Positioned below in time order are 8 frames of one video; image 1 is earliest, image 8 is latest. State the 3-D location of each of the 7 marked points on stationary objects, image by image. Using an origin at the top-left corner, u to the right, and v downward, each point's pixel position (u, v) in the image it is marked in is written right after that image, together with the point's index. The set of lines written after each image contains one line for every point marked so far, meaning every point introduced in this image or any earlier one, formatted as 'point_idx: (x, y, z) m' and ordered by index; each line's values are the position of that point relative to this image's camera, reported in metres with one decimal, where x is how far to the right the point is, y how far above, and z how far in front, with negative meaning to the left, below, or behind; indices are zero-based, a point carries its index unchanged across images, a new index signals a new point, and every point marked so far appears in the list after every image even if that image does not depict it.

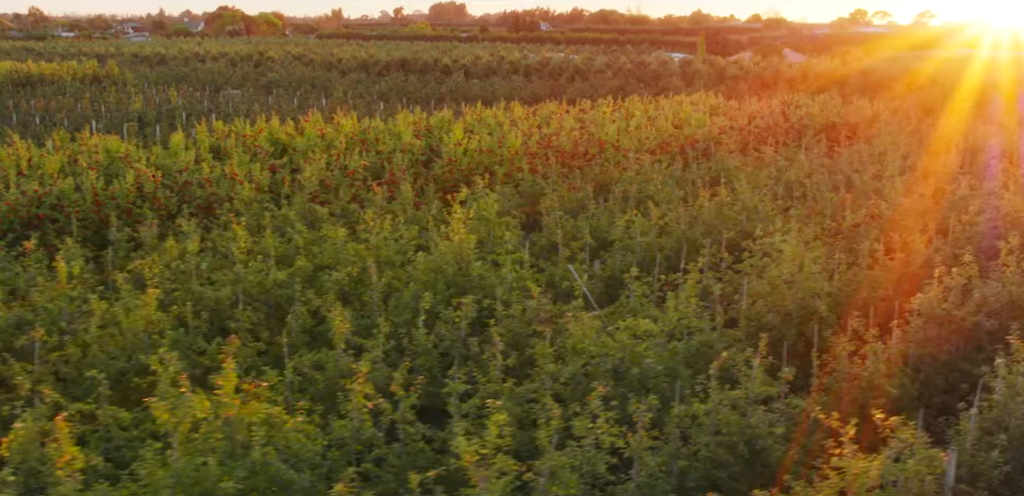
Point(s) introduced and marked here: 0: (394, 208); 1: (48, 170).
0: (-1.3, +0.4, +10.1) m
1: (-5.3, +0.9, +10.7) m
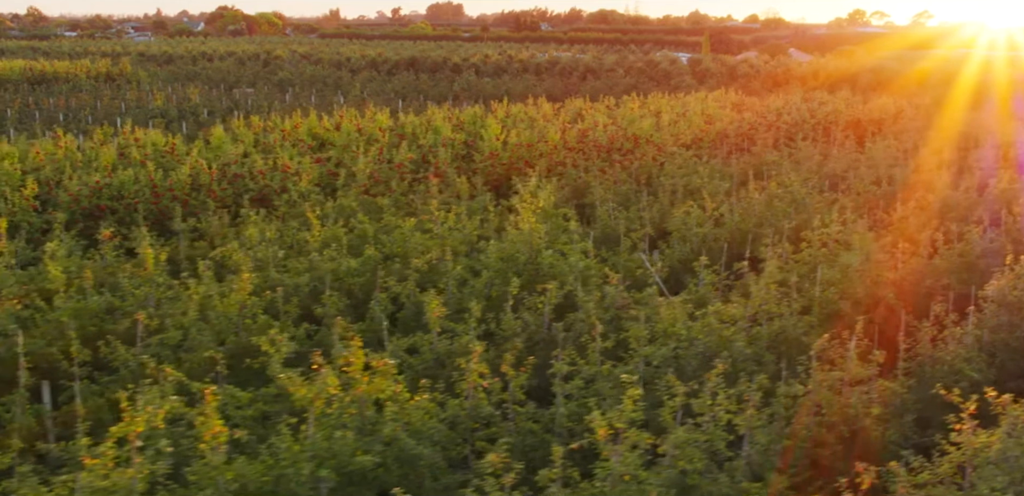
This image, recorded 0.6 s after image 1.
0: (-0.7, +0.5, +10.1) m
1: (-4.7, +1.0, +10.8) m
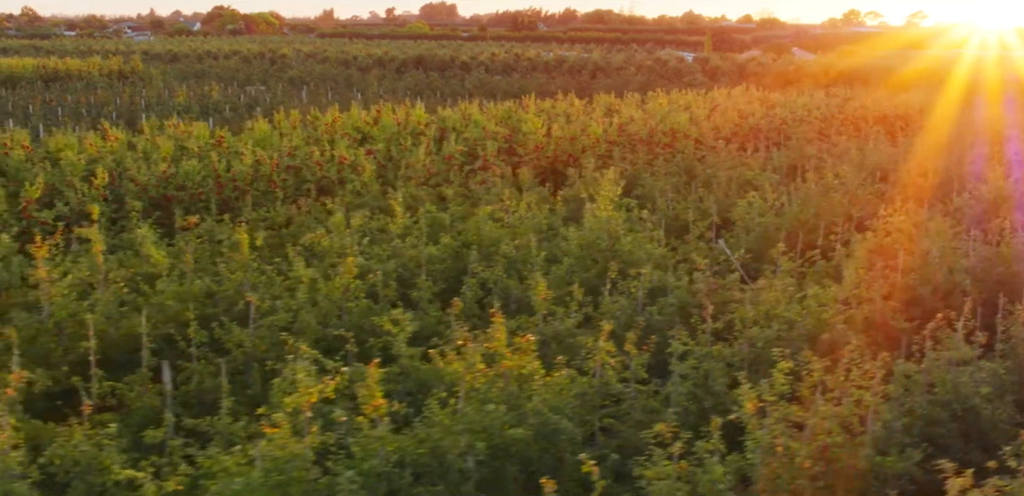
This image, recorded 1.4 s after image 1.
0: (-0.1, +0.6, +10.2) m
1: (-4.1, +1.1, +10.8) m
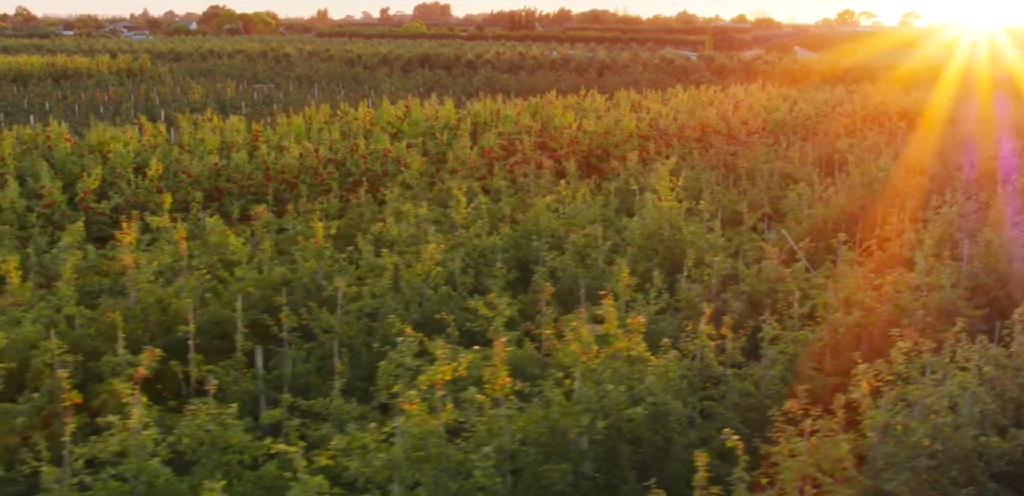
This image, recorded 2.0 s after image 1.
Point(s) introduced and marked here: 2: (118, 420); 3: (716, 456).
0: (+0.4, +0.7, +10.2) m
1: (-3.6, +1.1, +10.9) m
2: (-1.6, -0.7, +3.8) m
3: (+1.0, -1.0, +4.7) m
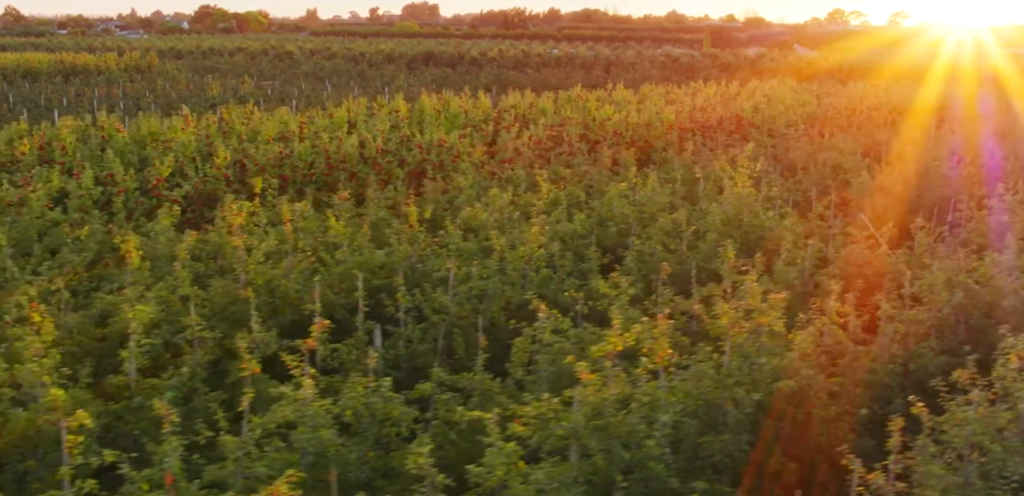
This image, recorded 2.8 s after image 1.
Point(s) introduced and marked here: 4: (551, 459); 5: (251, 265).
0: (+1.1, +0.9, +10.3) m
1: (-2.9, +1.3, +10.9) m
2: (-0.9, -0.6, +3.9) m
3: (+1.7, -0.9, +4.8) m
4: (+0.2, -0.8, +3.7) m
5: (-1.6, -0.1, +5.9) m
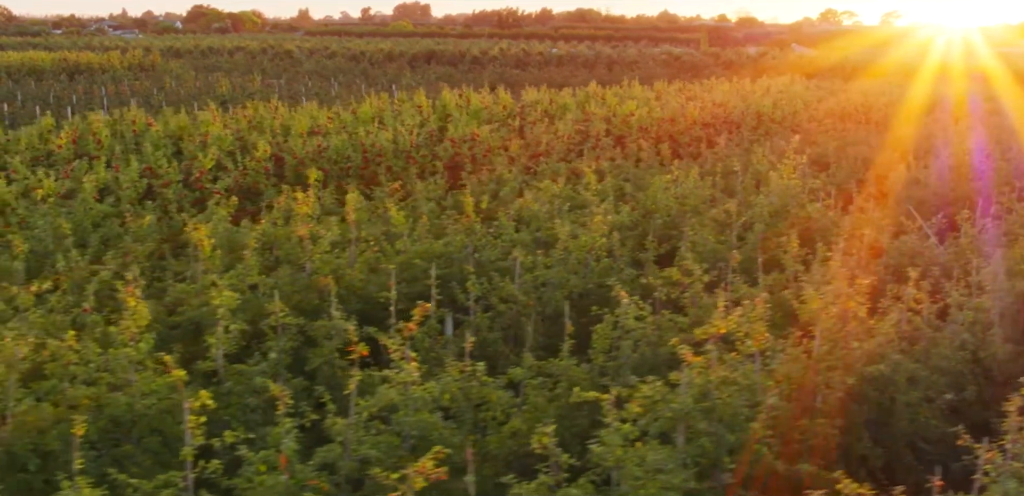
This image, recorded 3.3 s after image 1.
0: (+1.5, +0.9, +10.3) m
1: (-2.5, +1.3, +10.9) m
2: (-0.5, -0.5, +3.9) m
3: (+2.1, -0.9, +4.8) m
4: (+0.6, -0.8, +3.8) m
5: (-1.2, 0.0, +5.9) m
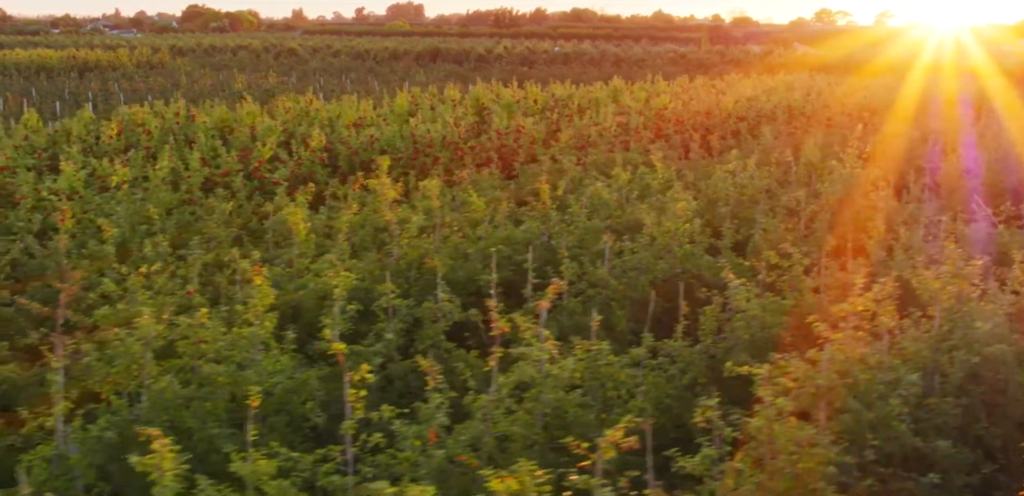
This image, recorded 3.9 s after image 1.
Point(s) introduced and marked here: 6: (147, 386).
0: (+2.1, +1.0, +10.3) m
1: (-2.0, +1.4, +10.9) m
2: (+0.1, -0.4, +3.9) m
3: (+2.7, -0.8, +4.8) m
4: (+1.2, -0.7, +3.7) m
5: (-0.7, +0.1, +5.9) m
6: (-1.5, -0.6, +3.9) m
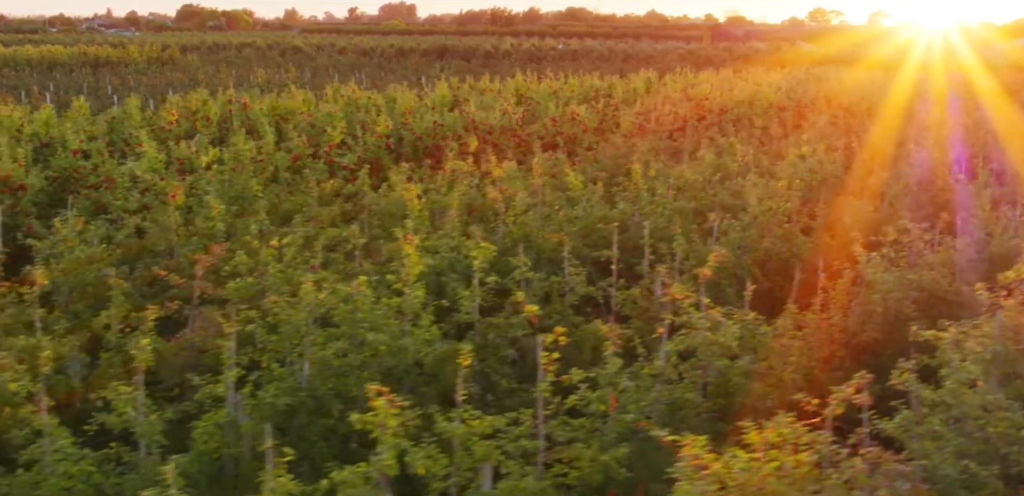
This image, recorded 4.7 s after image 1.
0: (+2.7, +1.2, +10.3) m
1: (-1.3, +1.6, +10.8) m
2: (+0.8, -0.3, +3.8) m
3: (+3.4, -0.6, +4.8) m
4: (+1.8, -0.5, +3.7) m
5: (0.0, +0.2, +5.9) m
6: (-0.8, -0.4, +3.9) m
